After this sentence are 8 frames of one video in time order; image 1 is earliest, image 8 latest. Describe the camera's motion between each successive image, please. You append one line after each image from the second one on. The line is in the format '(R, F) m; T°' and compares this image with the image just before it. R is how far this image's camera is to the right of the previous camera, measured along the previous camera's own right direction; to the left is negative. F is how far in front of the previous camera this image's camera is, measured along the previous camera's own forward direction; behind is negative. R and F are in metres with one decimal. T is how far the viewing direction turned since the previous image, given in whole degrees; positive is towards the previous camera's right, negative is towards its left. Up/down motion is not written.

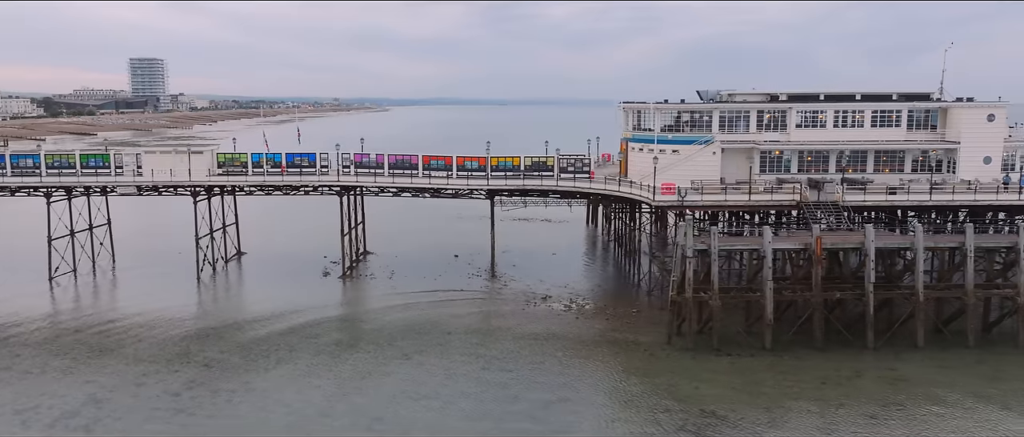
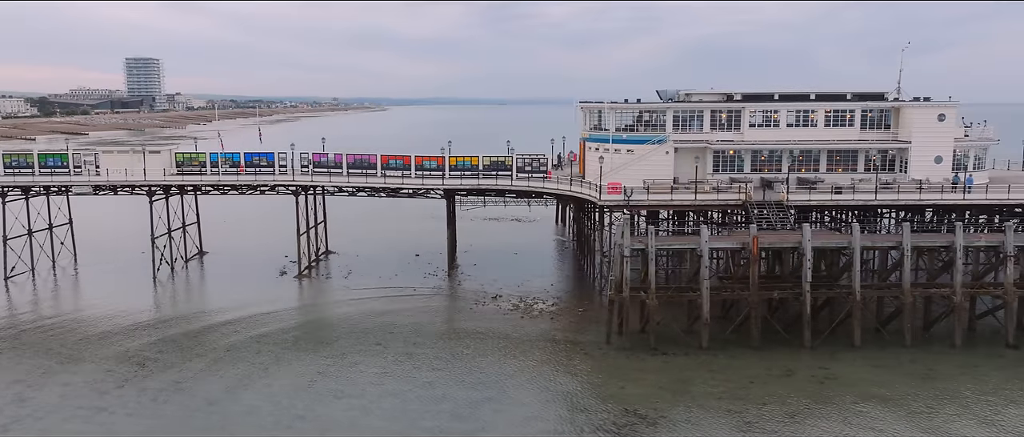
(+2.4, 0.0) m; 0°
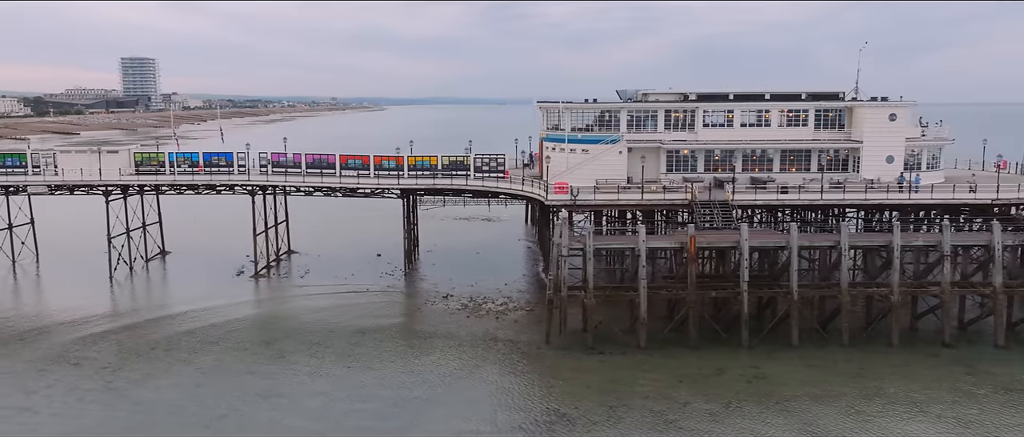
(+2.4, 0.0) m; 0°
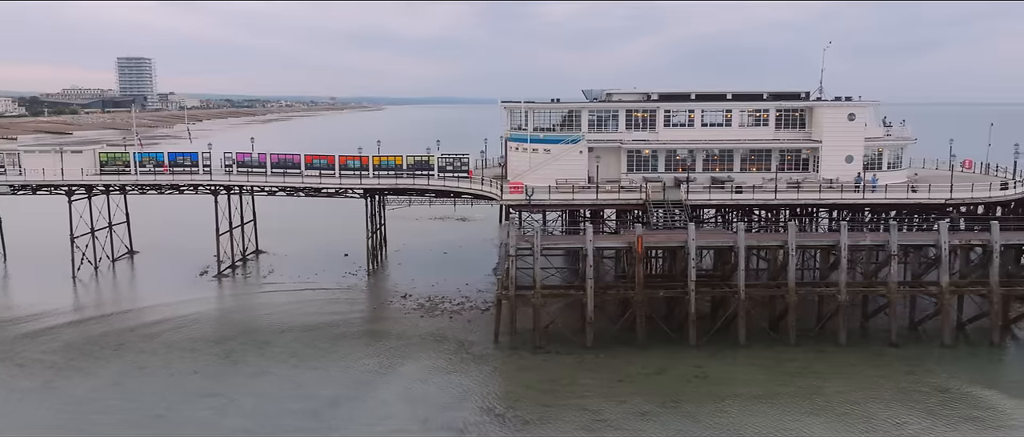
(+2.0, 0.0) m; 0°
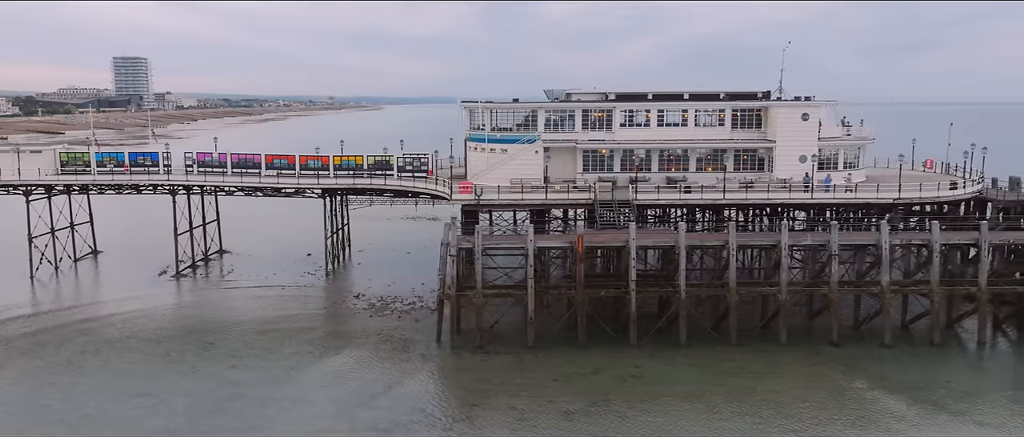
(+2.3, 0.0) m; 0°
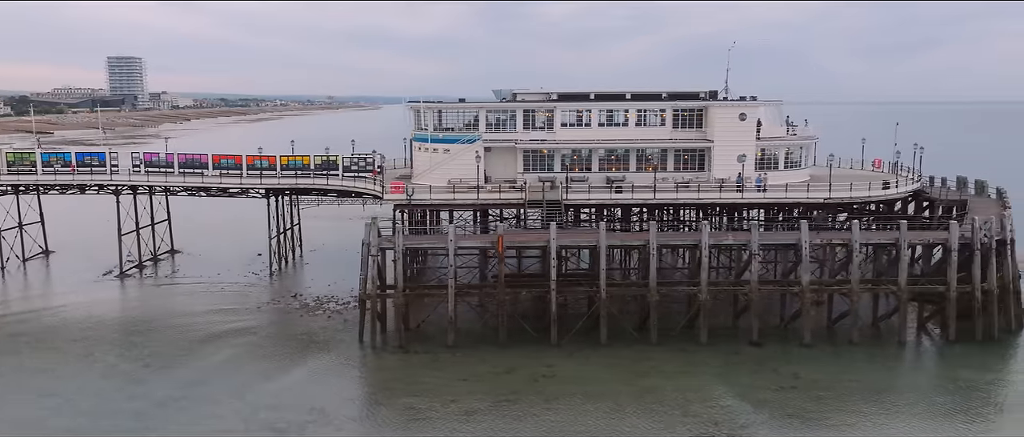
(+3.1, -0.1) m; 0°
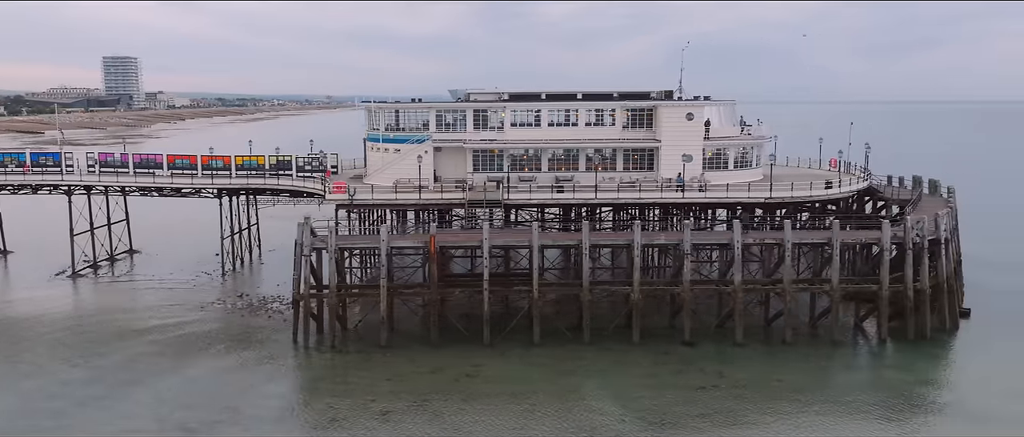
(+2.6, 0.0) m; 0°
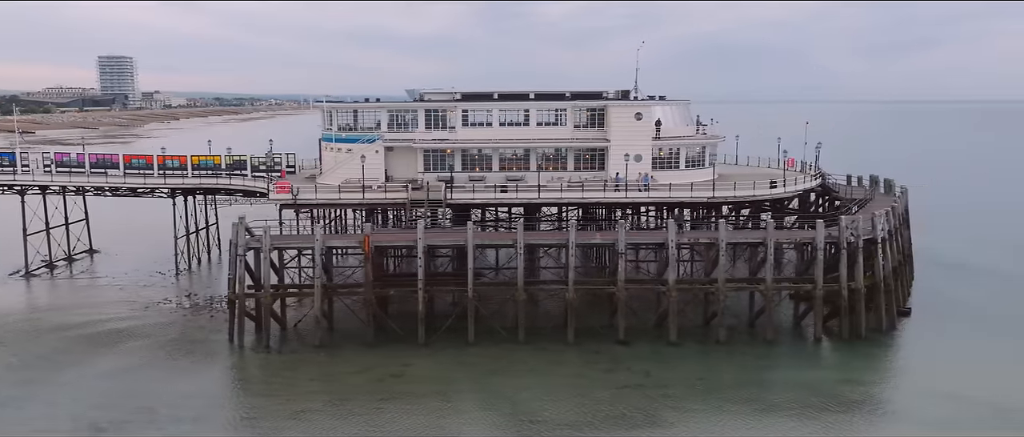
(+2.6, 0.0) m; 0°
